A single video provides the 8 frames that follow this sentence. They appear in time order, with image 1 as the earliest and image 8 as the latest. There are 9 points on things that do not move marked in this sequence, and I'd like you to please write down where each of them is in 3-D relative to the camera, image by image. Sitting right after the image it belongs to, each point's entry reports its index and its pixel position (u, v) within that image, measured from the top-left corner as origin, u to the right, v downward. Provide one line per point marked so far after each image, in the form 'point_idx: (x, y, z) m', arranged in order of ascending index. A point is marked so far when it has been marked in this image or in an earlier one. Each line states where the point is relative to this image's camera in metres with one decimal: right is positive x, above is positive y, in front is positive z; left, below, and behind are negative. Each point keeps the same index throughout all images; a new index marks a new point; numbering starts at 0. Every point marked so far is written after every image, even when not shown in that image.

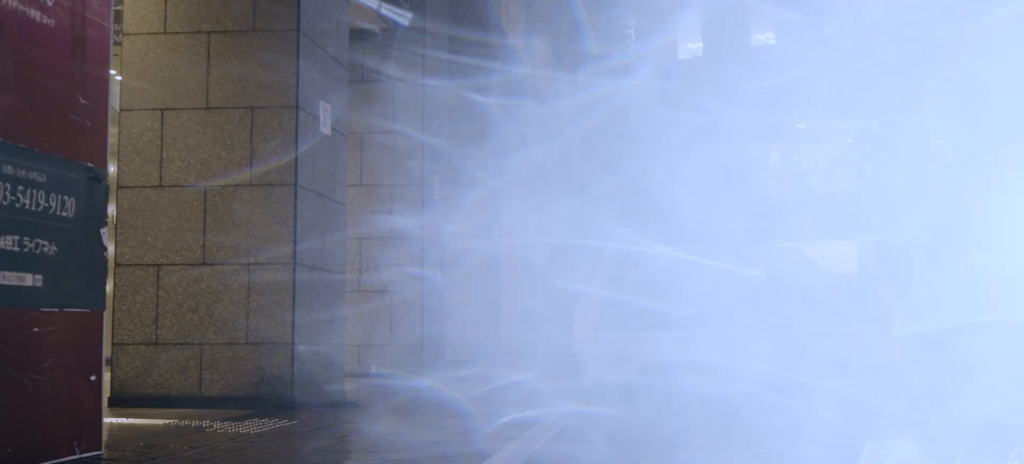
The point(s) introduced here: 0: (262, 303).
0: (-2.3, -0.6, +10.7) m
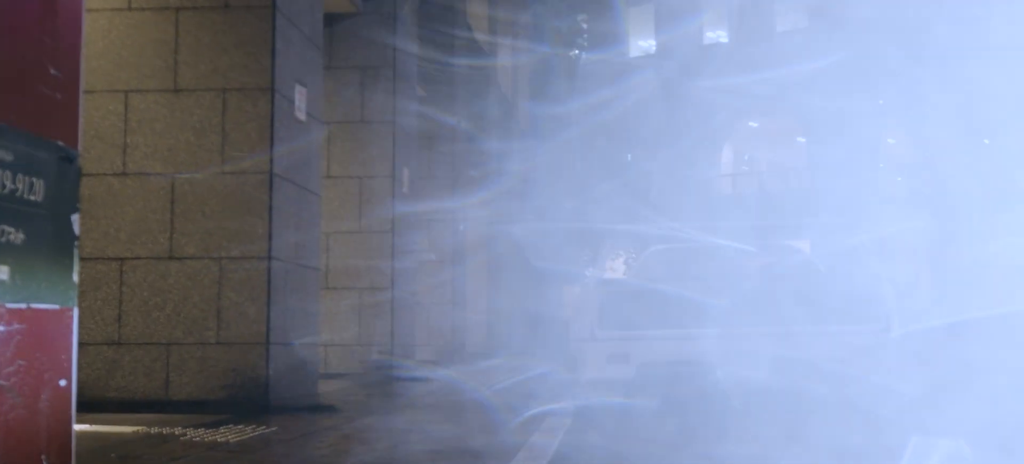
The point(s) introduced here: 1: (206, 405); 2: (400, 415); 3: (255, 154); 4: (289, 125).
0: (-2.3, -0.6, +9.9) m
1: (-2.6, -1.4, +9.7) m
2: (-1.0, -1.6, +10.0) m
3: (-2.2, +0.7, +10.0) m
4: (-2.0, +0.9, +10.4) m
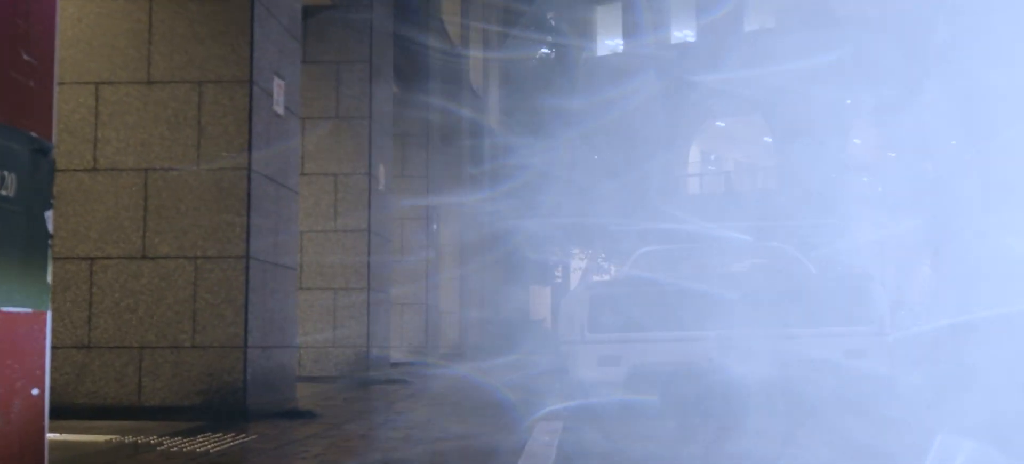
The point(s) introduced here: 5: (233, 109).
0: (-2.4, -0.5, +9.4) m
1: (-2.6, -1.4, +9.3) m
2: (-1.1, -1.6, +9.6) m
3: (-2.3, +0.7, +9.6) m
4: (-2.1, +0.9, +10.0) m
5: (-2.3, +1.0, +9.6) m
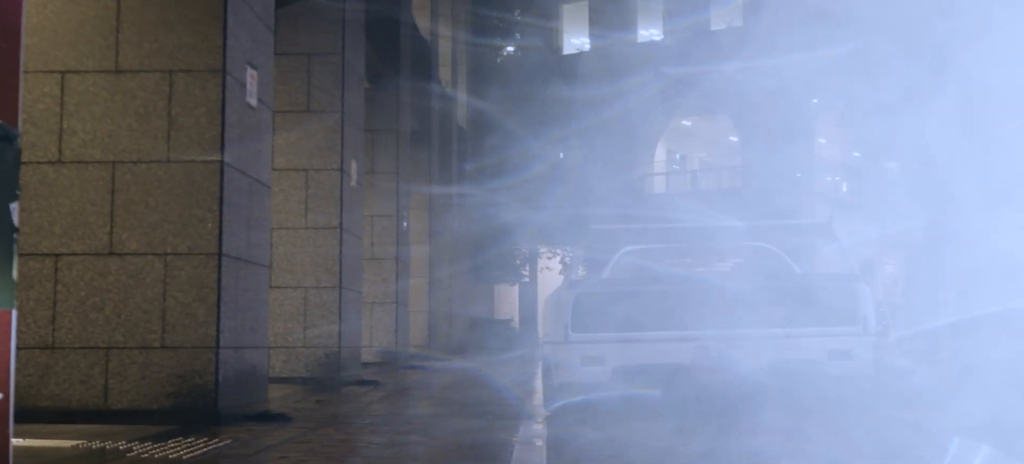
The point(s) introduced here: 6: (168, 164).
0: (-2.6, -0.5, +9.1) m
1: (-2.8, -1.4, +8.9) m
2: (-1.2, -1.6, +9.3) m
3: (-2.4, +0.7, +9.2) m
4: (-2.2, +1.0, +9.7) m
5: (-2.4, +1.0, +9.2) m
6: (-2.7, +0.5, +9.2) m
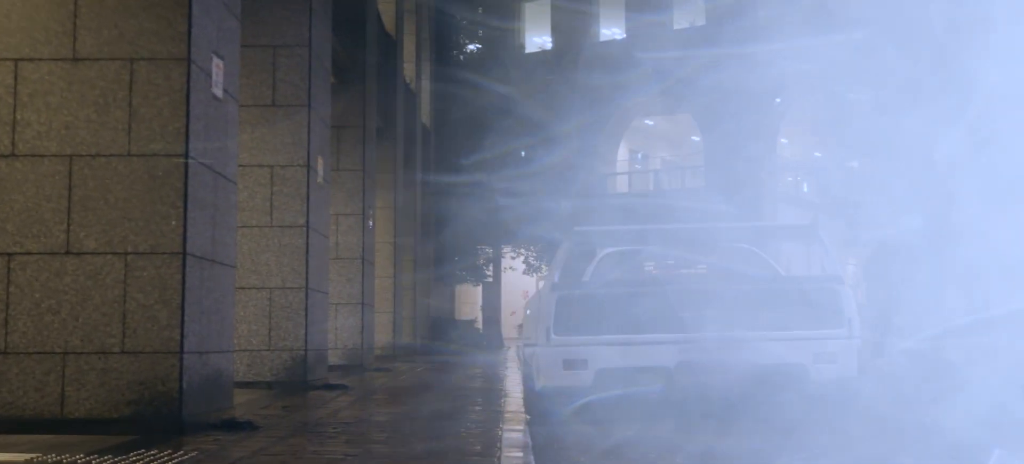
0: (-2.7, -0.5, +8.5) m
1: (-2.9, -1.4, +8.4) m
2: (-1.4, -1.5, +8.8) m
3: (-2.5, +0.7, +8.7) m
4: (-2.4, +1.0, +9.1) m
5: (-2.5, +1.1, +8.7) m
6: (-2.8, +0.5, +8.7) m
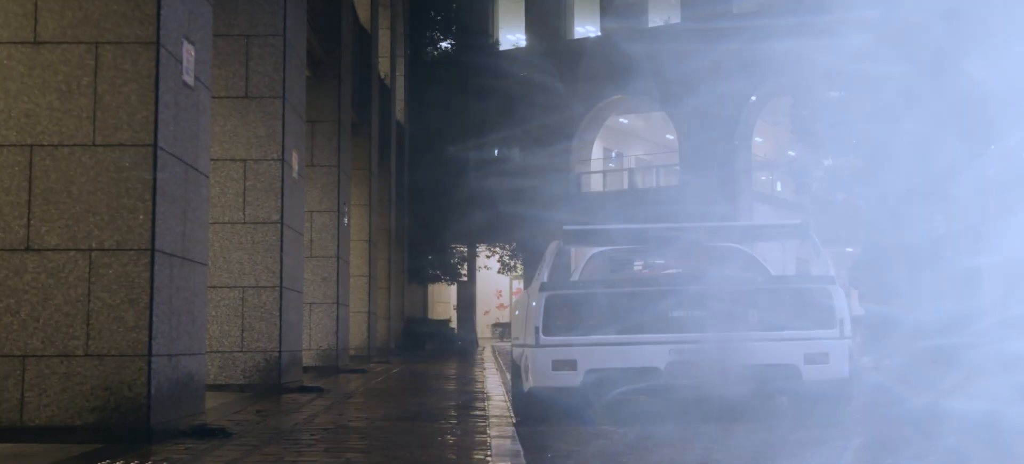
0: (-2.8, -0.5, +8.0) m
1: (-3.0, -1.3, +7.9) m
2: (-1.4, -1.5, +8.4) m
3: (-2.6, +0.8, +8.2) m
4: (-2.5, +1.0, +8.6) m
5: (-2.6, +1.1, +8.2) m
6: (-2.9, +0.6, +8.1) m
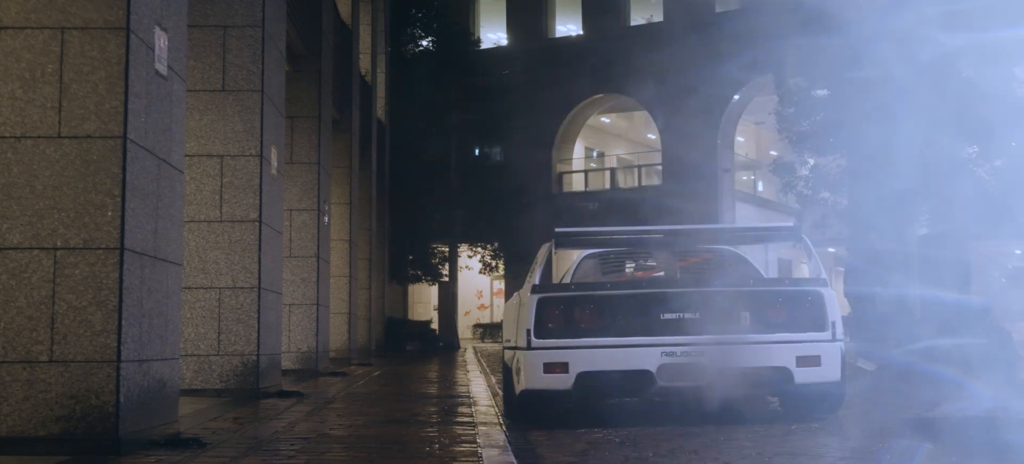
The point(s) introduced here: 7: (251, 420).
0: (-2.8, -0.4, +7.5) m
1: (-3.0, -1.3, +7.4) m
2: (-1.5, -1.5, +7.9) m
3: (-2.7, +0.8, +7.7) m
4: (-2.5, +1.0, +8.1) m
5: (-2.7, +1.1, +7.7) m
6: (-2.9, +0.6, +7.6) m
7: (-2.3, -1.7, +10.4) m
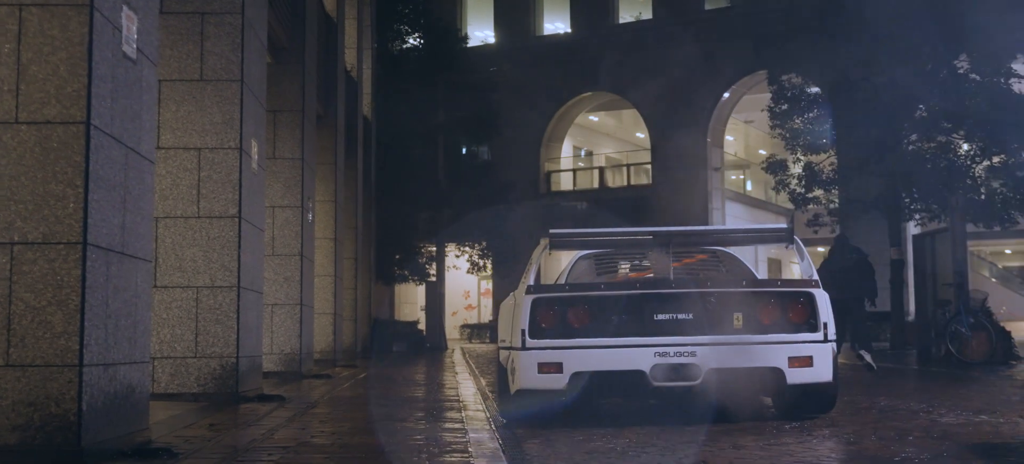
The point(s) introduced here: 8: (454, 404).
0: (-2.8, -0.4, +6.9) m
1: (-3.0, -1.3, +6.8) m
2: (-1.5, -1.5, +7.3) m
3: (-2.7, +0.8, +7.1) m
4: (-2.6, +1.1, +7.6) m
5: (-2.7, +1.1, +7.1) m
6: (-3.0, +0.6, +7.1) m
7: (-2.4, -1.6, +9.8) m
8: (-0.6, -1.9, +13.2) m
